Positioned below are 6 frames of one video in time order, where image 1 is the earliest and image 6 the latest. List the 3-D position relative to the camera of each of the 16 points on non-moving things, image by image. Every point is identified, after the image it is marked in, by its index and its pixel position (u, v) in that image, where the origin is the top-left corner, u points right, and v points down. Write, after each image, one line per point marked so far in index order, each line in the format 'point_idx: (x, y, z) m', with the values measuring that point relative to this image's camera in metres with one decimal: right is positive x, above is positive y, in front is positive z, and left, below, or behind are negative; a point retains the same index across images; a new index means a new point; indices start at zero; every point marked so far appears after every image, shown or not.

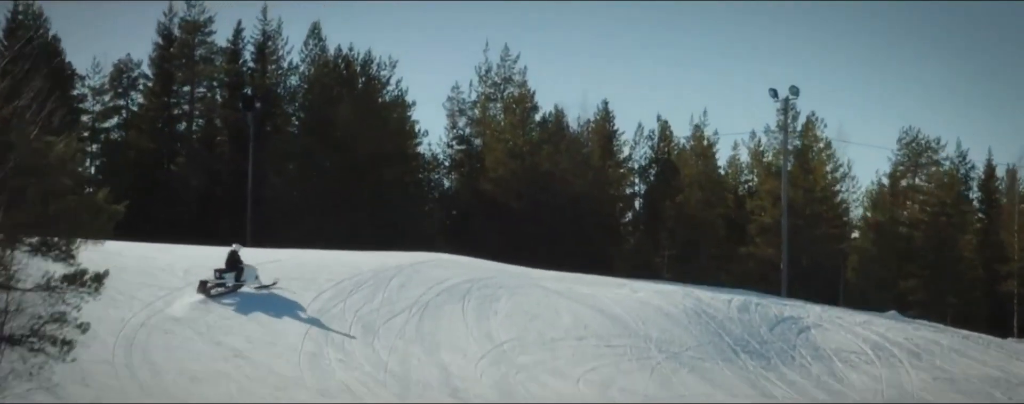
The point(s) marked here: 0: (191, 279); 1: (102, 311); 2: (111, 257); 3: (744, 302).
0: (-3.4, -0.8, +18.3) m
1: (-3.8, -1.0, +16.1) m
2: (-4.5, -0.6, +19.4) m
3: (+2.4, -1.0, +18.1) m
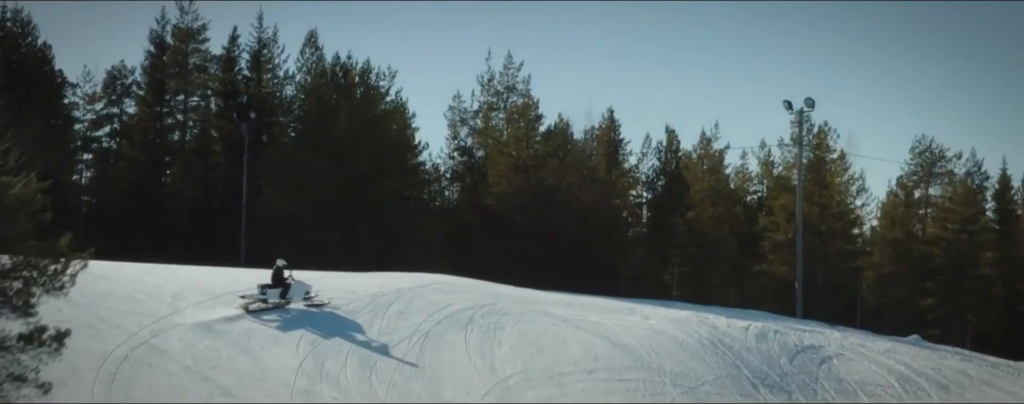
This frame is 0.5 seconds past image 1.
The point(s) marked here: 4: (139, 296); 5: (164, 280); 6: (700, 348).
0: (-3.3, -1.0, +17.4) m
1: (-3.7, -1.2, +15.2) m
2: (-4.4, -0.8, +18.5) m
3: (+2.5, -1.3, +17.2) m
4: (-3.8, -0.9, +17.7) m
5: (-3.8, -0.9, +19.1) m
6: (+1.7, -1.4, +16.1) m
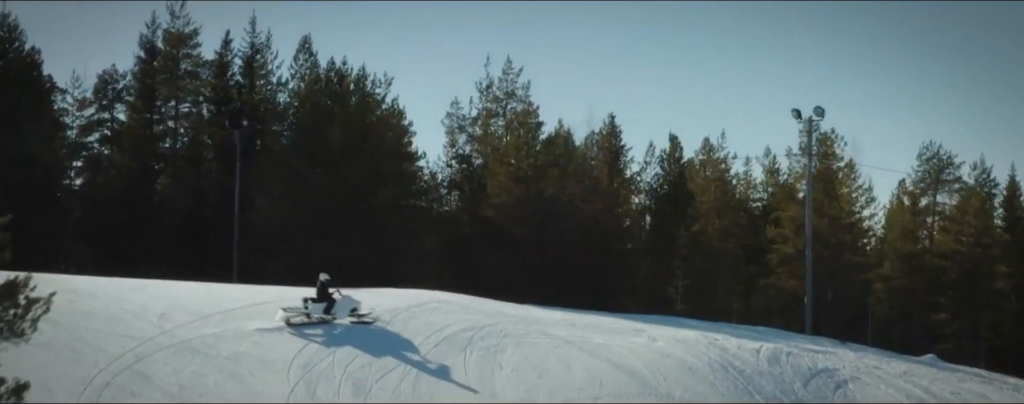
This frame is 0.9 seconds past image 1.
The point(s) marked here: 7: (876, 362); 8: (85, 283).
0: (-3.3, -1.2, +16.6) m
1: (-3.7, -1.4, +14.5) m
2: (-4.4, -1.0, +17.8) m
3: (+2.5, -1.4, +16.4) m
4: (-3.8, -1.1, +16.9) m
5: (-3.8, -1.0, +18.4) m
6: (+1.8, -1.5, +15.4) m
7: (+3.6, -1.6, +17.1) m
8: (-4.7, -0.9, +19.2) m
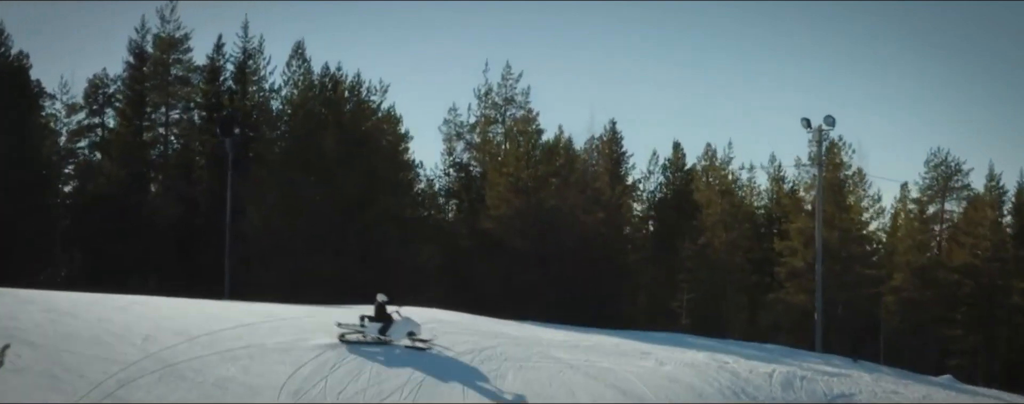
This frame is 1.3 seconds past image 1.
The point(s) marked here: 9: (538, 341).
0: (-3.3, -1.3, +15.9) m
1: (-3.7, -1.5, +13.7) m
2: (-4.4, -1.2, +17.0) m
3: (+2.5, -1.6, +15.7) m
4: (-3.8, -1.3, +16.2) m
5: (-3.8, -1.2, +17.6) m
6: (+1.8, -1.7, +14.6) m
7: (+3.6, -1.7, +16.3) m
8: (-4.7, -1.1, +18.4) m
9: (+0.2, -1.3, +16.8) m
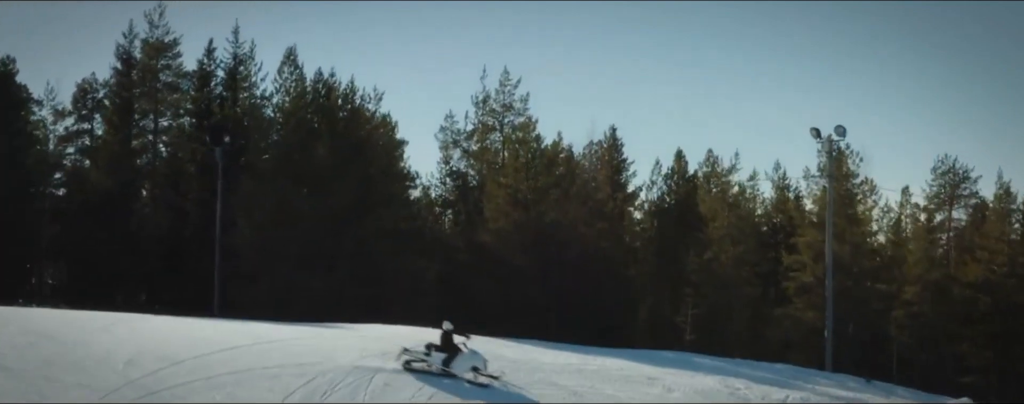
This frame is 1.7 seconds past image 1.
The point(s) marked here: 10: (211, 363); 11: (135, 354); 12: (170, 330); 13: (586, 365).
0: (-3.3, -1.5, +15.1) m
1: (-3.7, -1.7, +12.9) m
2: (-4.4, -1.3, +16.2) m
3: (+2.5, -1.7, +14.9) m
4: (-3.8, -1.4, +15.4) m
5: (-3.8, -1.3, +16.9) m
6: (+1.8, -1.8, +13.8) m
7: (+3.6, -1.9, +15.6) m
8: (-4.7, -1.2, +17.6) m
9: (+0.3, -1.5, +16.0) m
10: (-2.6, -1.4, +15.2) m
11: (-3.4, -1.4, +15.7) m
12: (-3.5, -1.3, +17.7) m
13: (+0.7, -1.5, +16.2) m
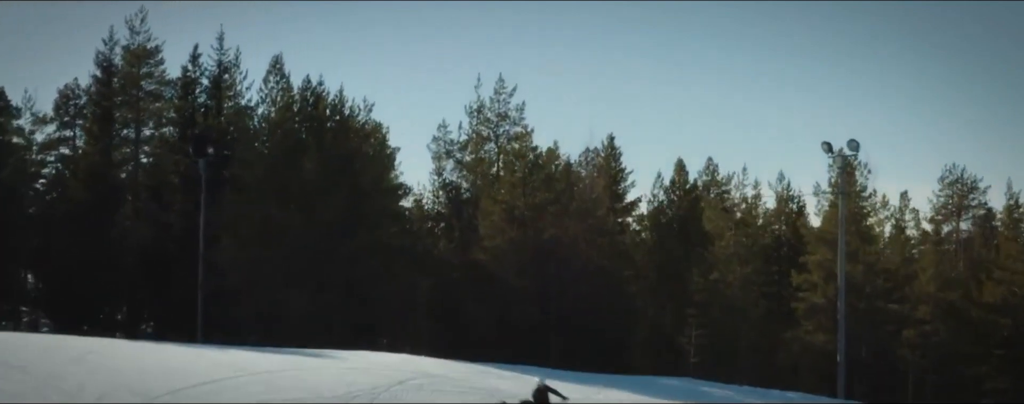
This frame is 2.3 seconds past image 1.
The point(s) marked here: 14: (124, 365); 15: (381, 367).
0: (-3.3, -1.7, +14.1) m
1: (-3.7, -1.9, +11.9) m
2: (-4.4, -1.5, +15.2) m
3: (+2.5, -1.9, +13.9) m
4: (-3.8, -1.6, +14.4) m
5: (-3.8, -1.5, +15.8) m
6: (+1.8, -2.0, +12.8) m
7: (+3.6, -2.1, +14.6) m
8: (-4.7, -1.4, +16.6) m
9: (+0.2, -1.7, +15.0) m
10: (-2.6, -1.6, +14.2) m
11: (-3.4, -1.6, +14.7) m
12: (-3.5, -1.5, +16.7) m
13: (+0.7, -1.7, +15.2) m
14: (-3.5, -1.5, +15.8) m
15: (-1.2, -1.6, +15.3) m
